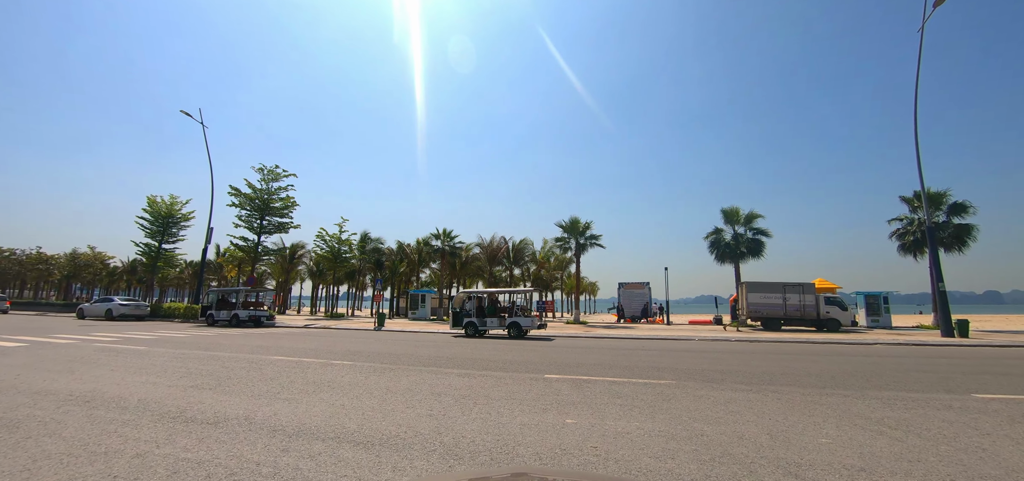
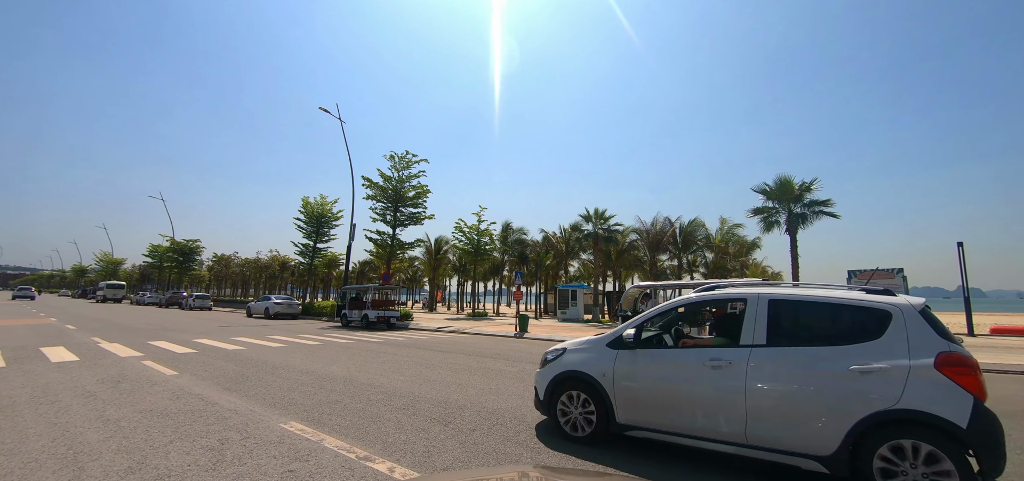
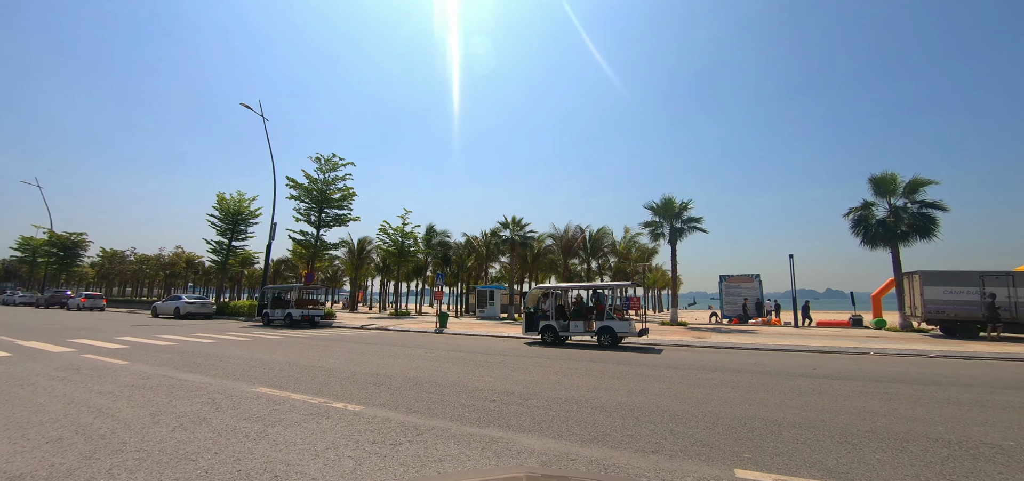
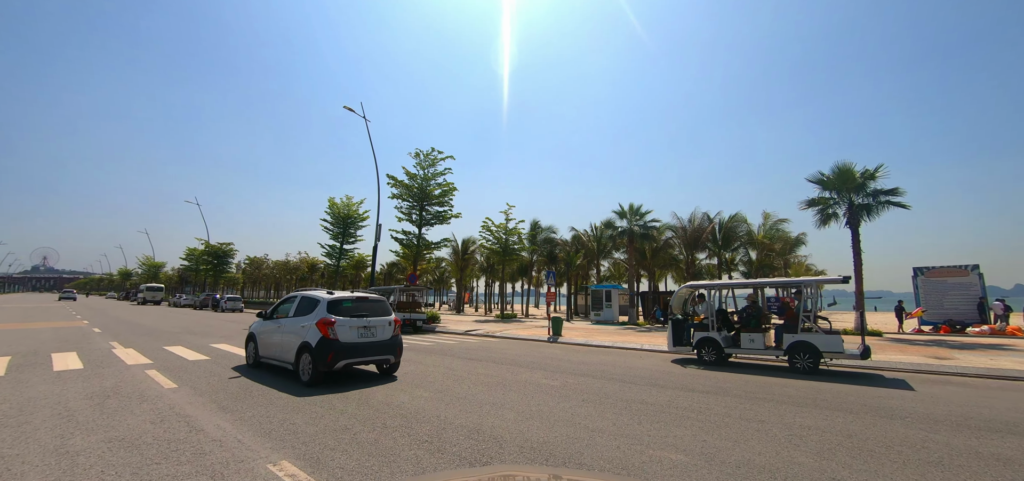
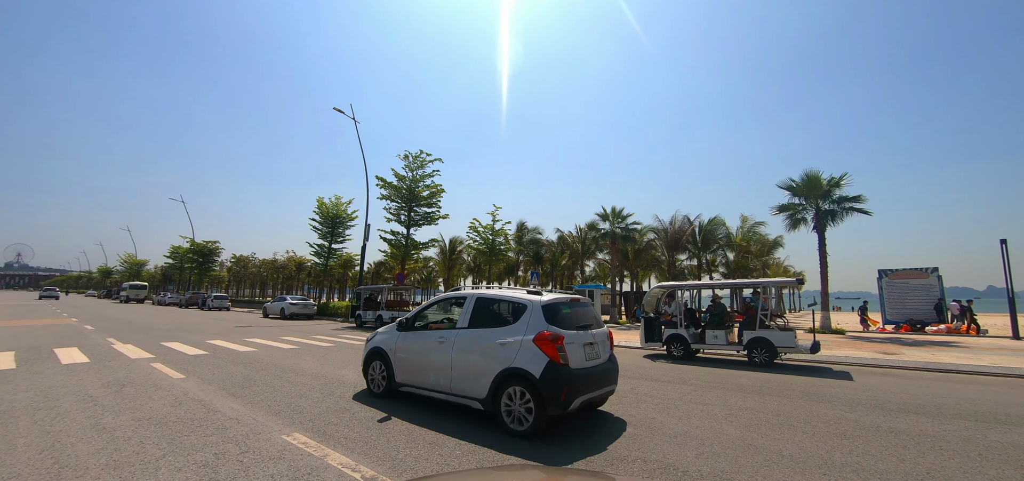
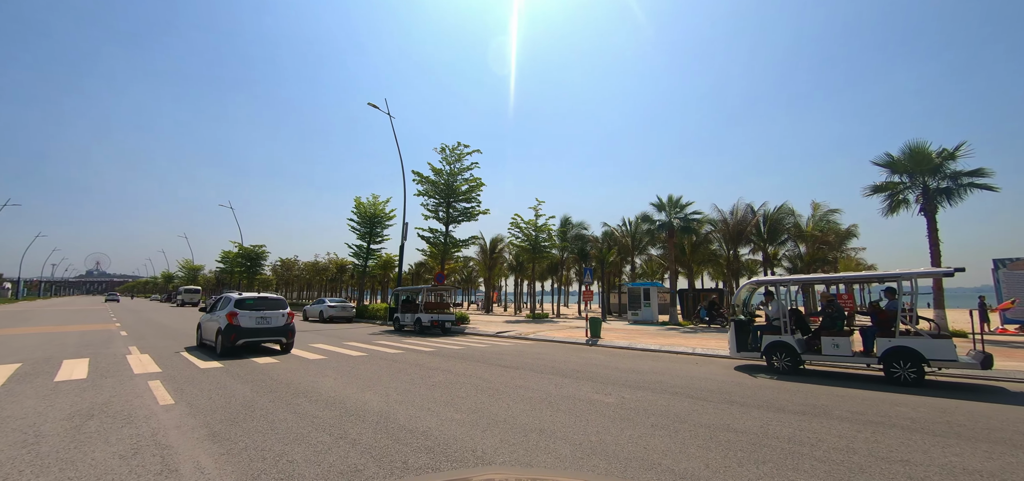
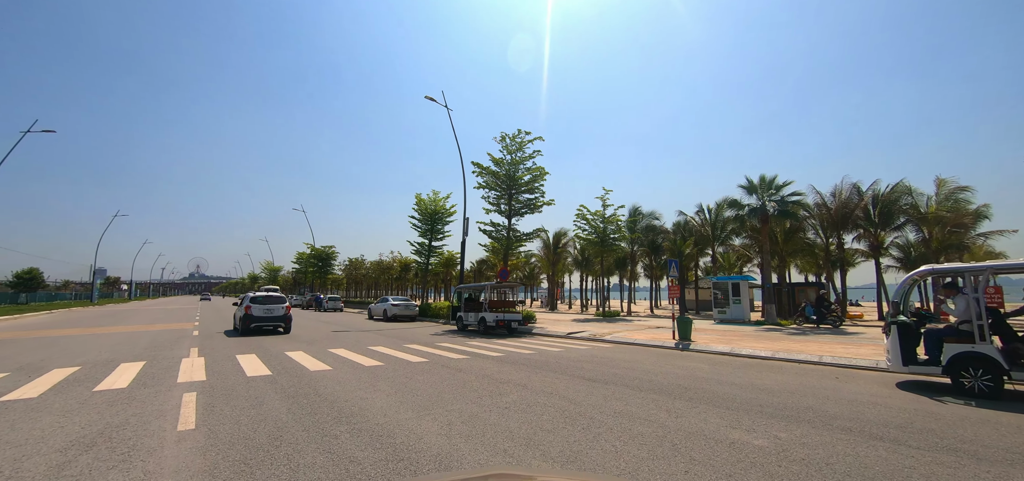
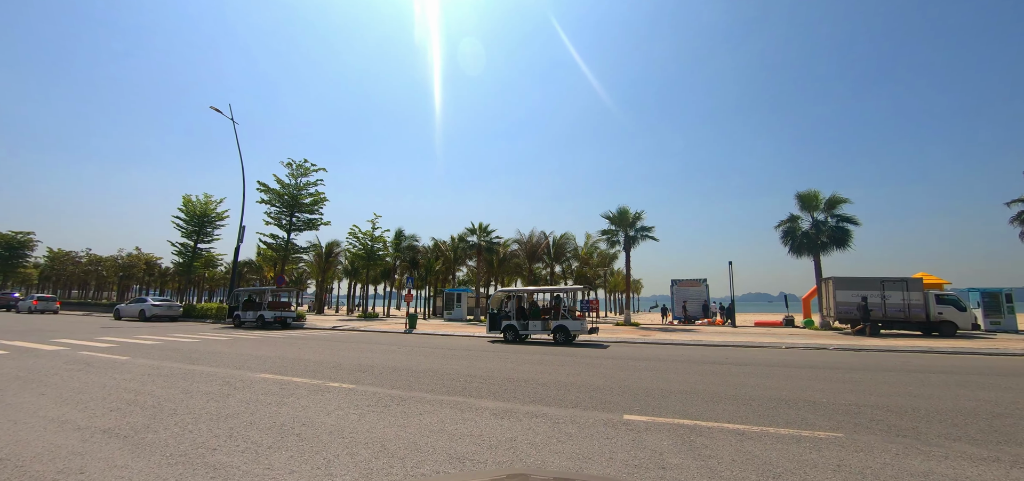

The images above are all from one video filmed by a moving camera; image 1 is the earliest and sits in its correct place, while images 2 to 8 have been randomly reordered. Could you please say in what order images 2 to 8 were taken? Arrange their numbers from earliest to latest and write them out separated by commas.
8, 3, 2, 5, 4, 6, 7
